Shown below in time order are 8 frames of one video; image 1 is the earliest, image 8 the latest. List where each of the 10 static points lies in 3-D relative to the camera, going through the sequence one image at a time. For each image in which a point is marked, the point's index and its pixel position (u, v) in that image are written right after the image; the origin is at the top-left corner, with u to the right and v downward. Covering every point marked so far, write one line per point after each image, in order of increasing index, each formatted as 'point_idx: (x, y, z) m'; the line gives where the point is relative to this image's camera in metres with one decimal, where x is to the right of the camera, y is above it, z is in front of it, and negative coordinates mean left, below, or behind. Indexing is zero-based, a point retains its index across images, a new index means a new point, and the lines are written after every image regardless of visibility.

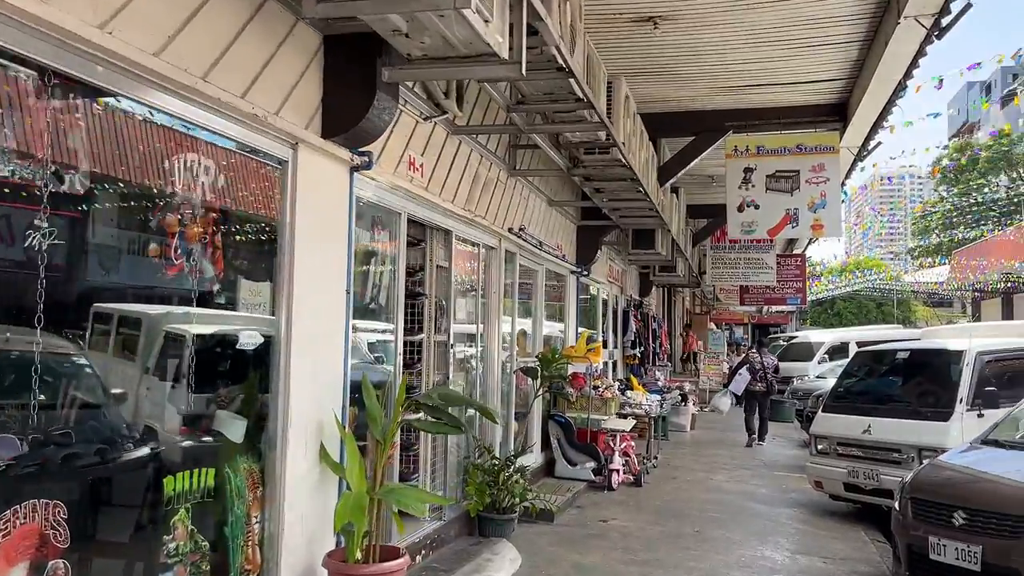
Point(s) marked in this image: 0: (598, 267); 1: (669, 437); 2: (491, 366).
0: (+1.1, +0.3, +10.7) m
1: (+2.4, -2.2, +12.8) m
2: (-0.2, -0.6, +6.4) m
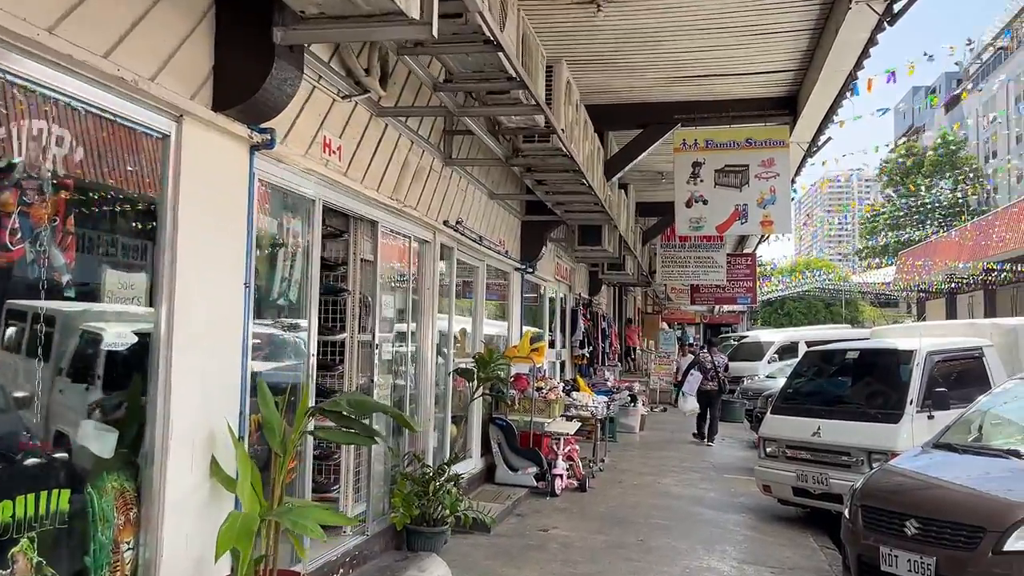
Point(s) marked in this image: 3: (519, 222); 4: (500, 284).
0: (+0.4, +0.3, +10.4) m
1: (+1.5, -2.2, +12.5) m
2: (-0.6, -0.6, +6.0) m
3: (+0.1, +0.7, +8.8) m
4: (-0.1, 0.0, +8.5) m
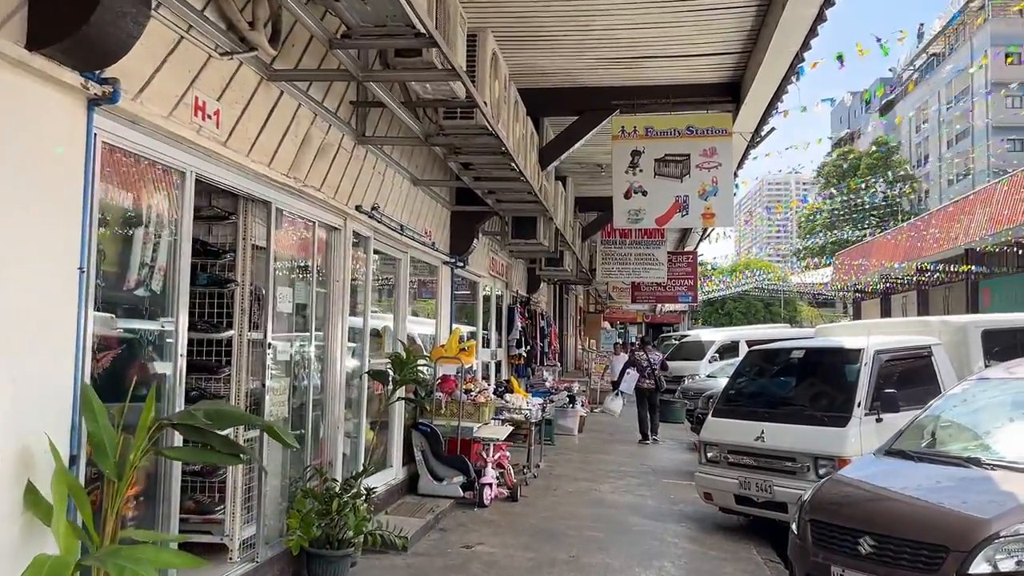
0: (-0.4, +0.3, +9.8) m
1: (+0.6, -2.2, +12.0) m
2: (-1.1, -0.5, +5.4) m
3: (-0.6, +0.7, +8.3) m
4: (-0.8, +0.1, +7.9) m
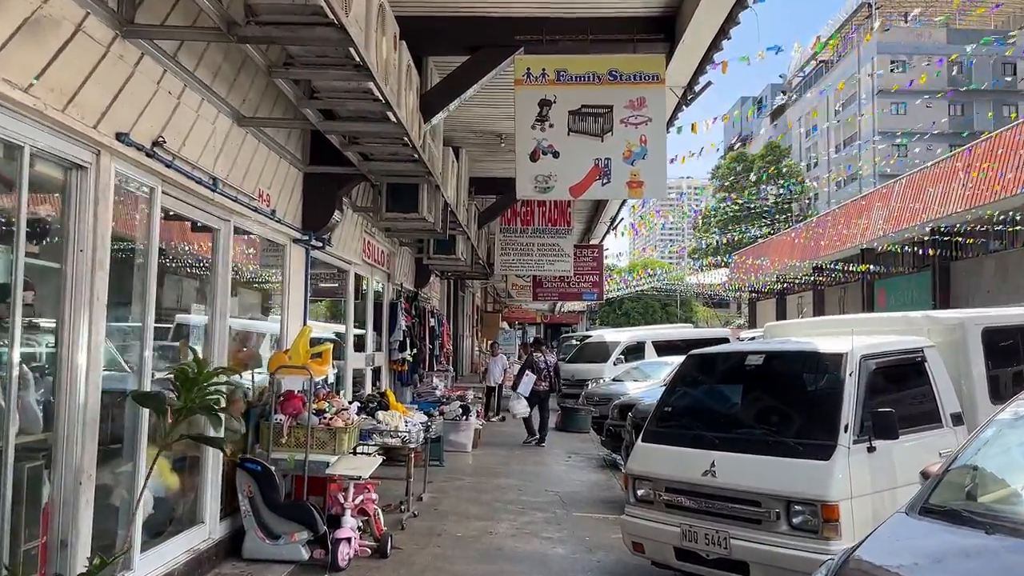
0: (-1.5, +0.4, +7.9) m
1: (-0.8, -2.1, +10.2) m
2: (-1.7, -0.4, +3.4) m
3: (-1.6, +0.8, +6.3) m
4: (-1.7, +0.2, +5.9) m
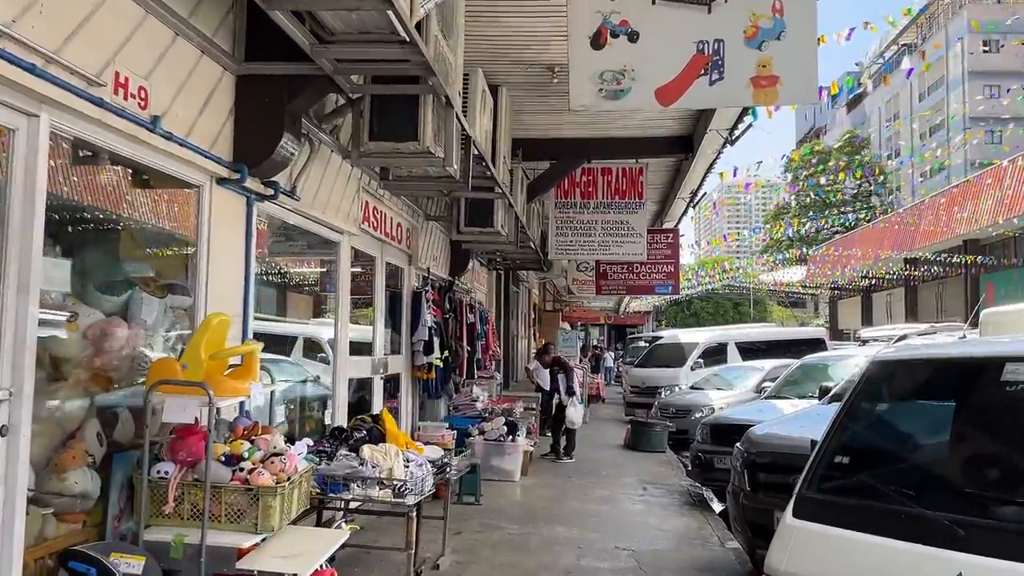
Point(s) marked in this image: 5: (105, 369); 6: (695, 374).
0: (-1.2, +0.6, +5.6) m
1: (-0.3, -1.9, +7.8) m
2: (-1.7, -0.2, +1.1) m
3: (-1.3, +1.0, +4.0) m
4: (-1.5, +0.3, +3.6) m
5: (-1.6, -0.3, +3.3) m
6: (+3.6, -1.7, +16.7) m
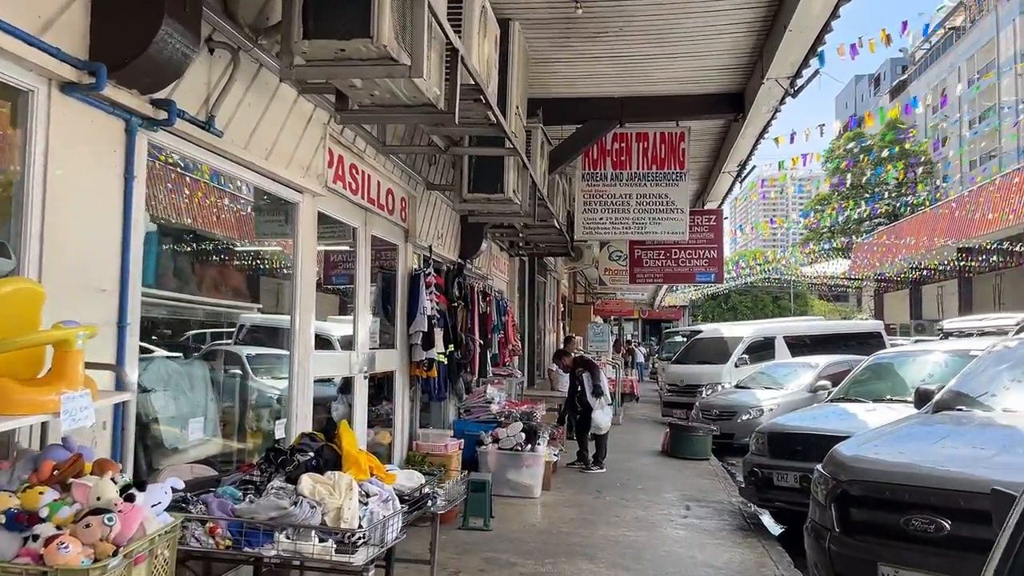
0: (-1.1, +0.7, +4.3) m
1: (-0.2, -1.8, +6.5) m
2: (-1.8, -0.1, -0.2) m
3: (-1.3, +1.1, +2.7) m
4: (-1.5, +0.5, +2.3) m
5: (-1.6, -0.2, +2.0) m
6: (+4.1, -1.5, +15.2) m
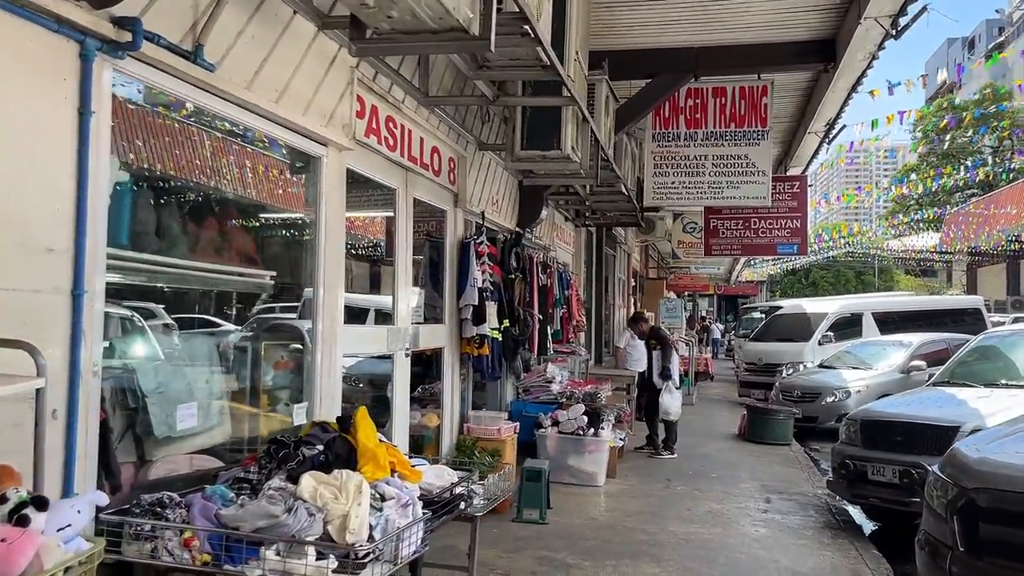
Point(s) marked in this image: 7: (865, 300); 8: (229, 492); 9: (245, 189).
0: (-0.9, +0.9, +3.7) m
1: (+0.3, -1.6, +5.9) m
2: (-2.0, -0.1, -0.6) m
3: (-1.3, +1.2, +2.2) m
4: (-1.5, +0.6, +1.8) m
5: (-1.6, -0.1, +1.5) m
6: (+5.2, -1.0, +14.2) m
7: (+6.1, -0.2, +14.7) m
8: (-0.9, -0.7, +2.8) m
9: (-1.1, +0.4, +3.6) m
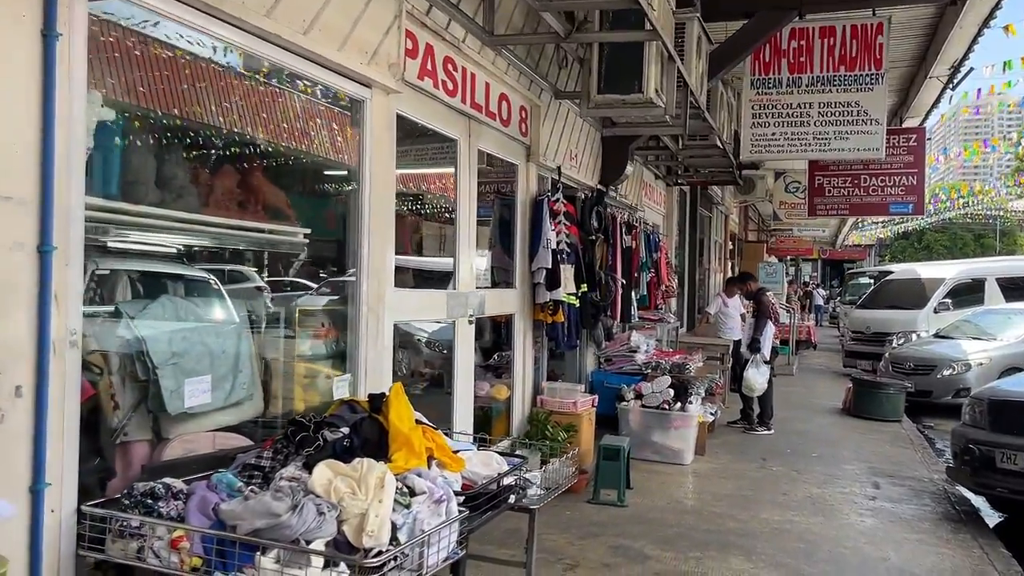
0: (-0.7, +1.0, +3.3) m
1: (+0.7, -1.3, +5.4) m
2: (-2.2, -0.1, -0.9) m
3: (-1.2, +1.3, +1.8) m
4: (-1.4, +0.6, +1.5) m
5: (-1.6, 0.0, +1.2) m
6: (+6.6, -0.5, +13.1) m
7: (+7.5, +0.4, +13.4) m
8: (-0.8, -0.5, +2.4) m
9: (-0.9, +0.6, +3.2) m
